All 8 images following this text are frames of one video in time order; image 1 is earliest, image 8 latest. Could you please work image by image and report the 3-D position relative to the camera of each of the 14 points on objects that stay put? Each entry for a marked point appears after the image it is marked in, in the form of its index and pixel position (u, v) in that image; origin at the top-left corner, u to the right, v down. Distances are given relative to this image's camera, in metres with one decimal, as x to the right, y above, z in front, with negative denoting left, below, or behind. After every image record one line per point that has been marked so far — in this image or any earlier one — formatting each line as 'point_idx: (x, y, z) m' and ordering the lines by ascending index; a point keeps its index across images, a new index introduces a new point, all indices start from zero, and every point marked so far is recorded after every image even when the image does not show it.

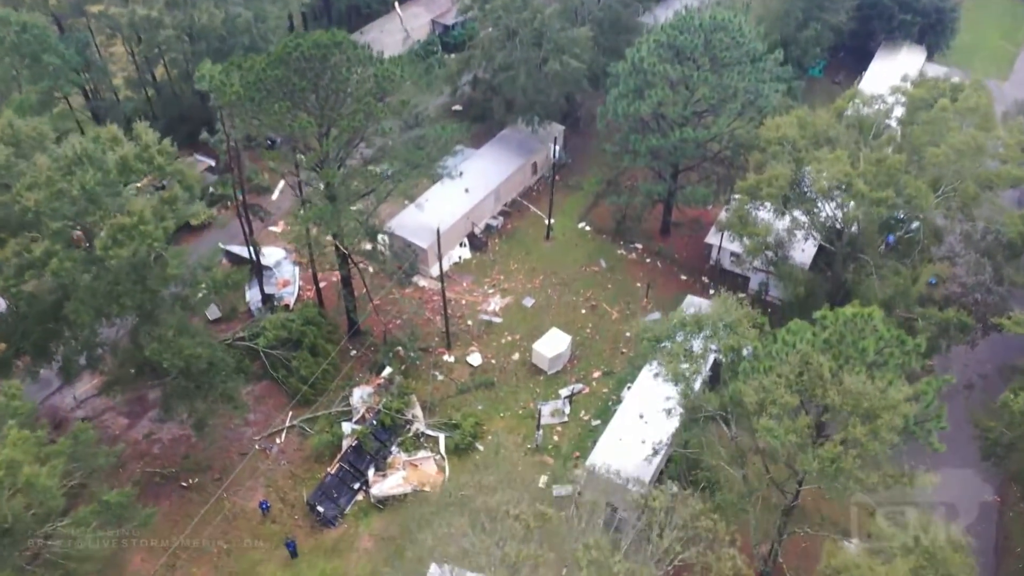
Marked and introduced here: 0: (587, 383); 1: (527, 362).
0: (+1.6, -2.1, +17.5) m
1: (+0.3, -1.6, +17.9) m
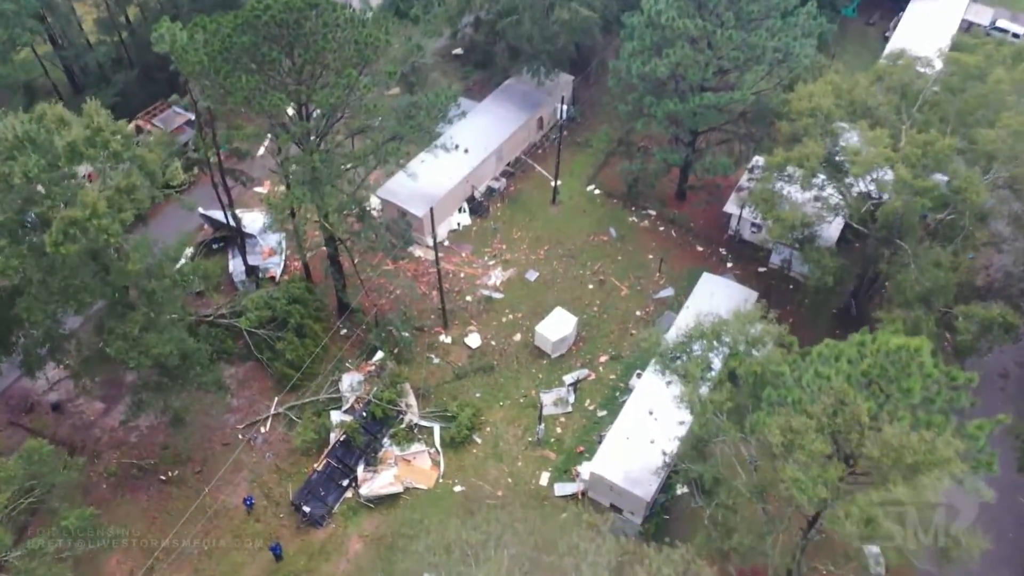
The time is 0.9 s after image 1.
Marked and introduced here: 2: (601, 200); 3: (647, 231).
0: (+1.6, -1.6, +16.4) m
1: (+0.4, -1.1, +16.7) m
2: (+2.1, +2.1, +19.4) m
3: (+3.1, +1.3, +18.8) m
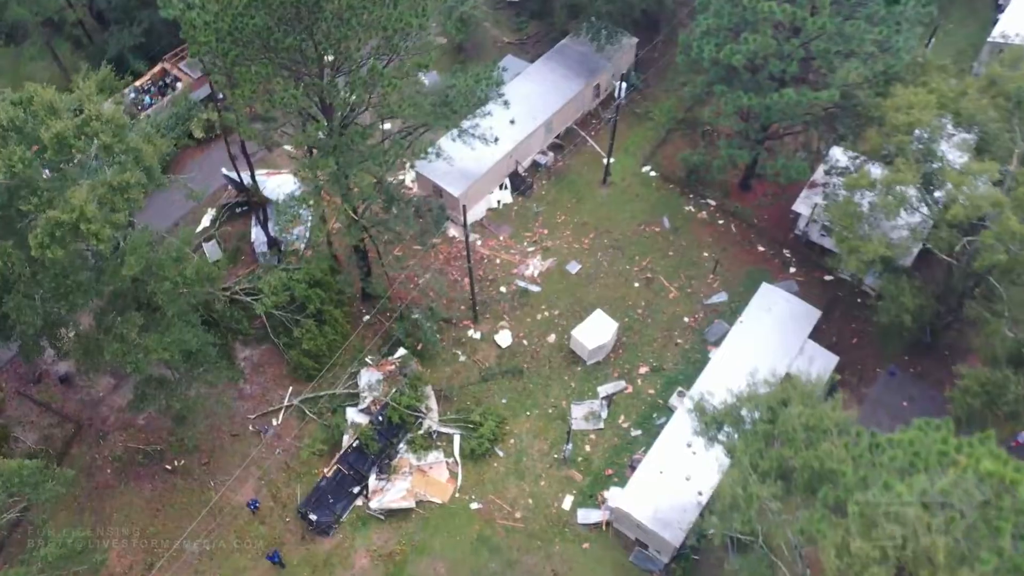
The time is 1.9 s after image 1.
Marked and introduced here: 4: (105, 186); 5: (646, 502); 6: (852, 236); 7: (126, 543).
0: (+2.2, -1.7, +15.1) m
1: (+1.0, -1.1, +15.4) m
2: (+3.1, +2.2, +17.6) m
3: (+3.9, +1.3, +17.1) m
4: (-5.1, +1.2, +10.3) m
5: (+2.1, -3.3, +12.8) m
6: (+5.3, +0.8, +12.9) m
7: (-6.3, -4.1, +13.5) m
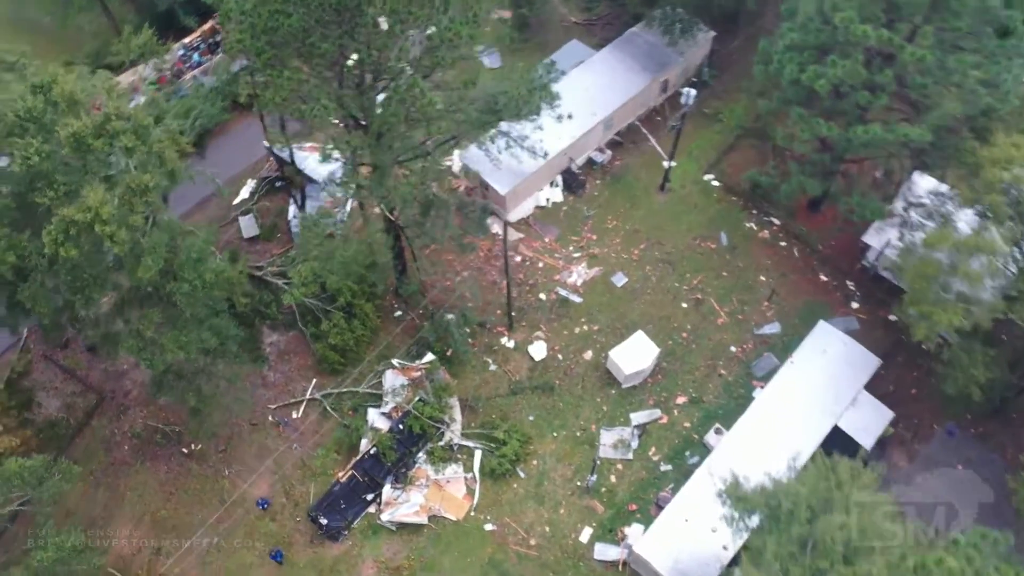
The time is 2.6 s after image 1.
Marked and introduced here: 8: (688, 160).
0: (+2.6, -2.1, +14.3) m
1: (+1.6, -1.4, +14.7) m
2: (+4.1, +1.9, +16.5) m
3: (+4.8, +0.8, +15.9) m
4: (-4.5, +1.2, +9.7) m
5: (+2.3, -3.9, +12.2) m
6: (+5.9, -0.1, +11.8) m
7: (-6.1, -3.8, +13.4) m
8: (+3.6, +2.6, +16.9) m
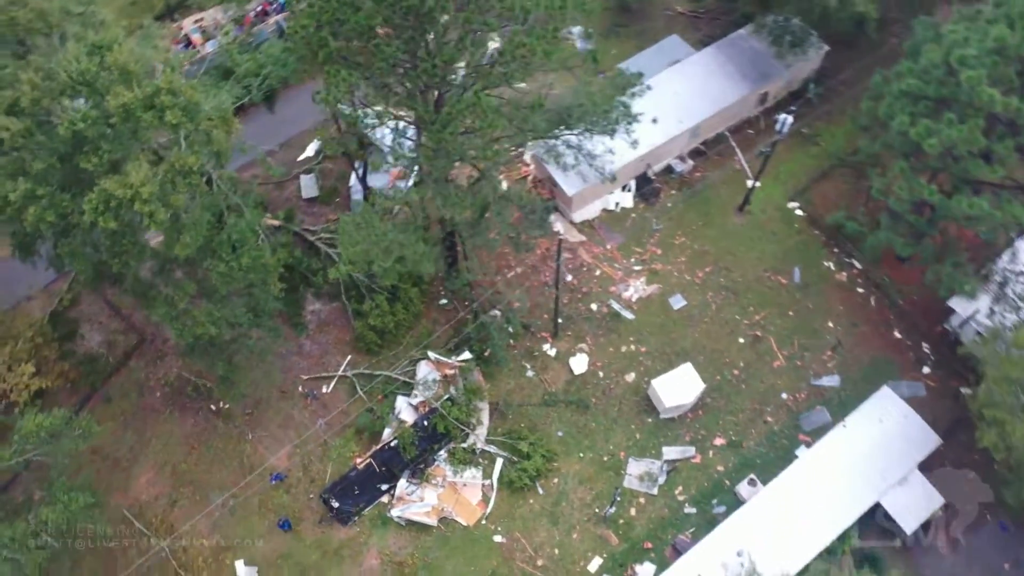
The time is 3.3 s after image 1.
0: (+3.1, -2.7, +13.6) m
1: (+2.2, -1.7, +14.0) m
2: (+5.3, +1.2, +15.4) m
3: (+5.9, 0.0, +14.8) m
4: (-3.9, +1.4, +9.4) m
5: (+2.3, -4.5, +11.7) m
6: (+6.4, -1.3, +10.7) m
7: (-5.8, -3.0, +13.5) m
8: (+5.0, +2.0, +15.8) m
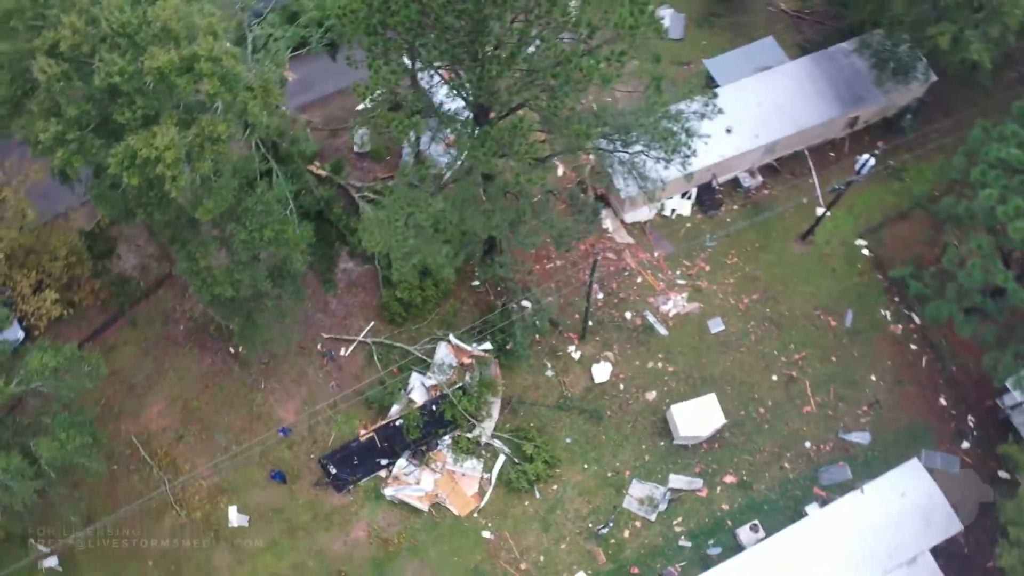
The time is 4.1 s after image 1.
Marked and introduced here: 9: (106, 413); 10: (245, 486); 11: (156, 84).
0: (+3.1, -3.2, +13.2) m
1: (+2.4, -2.0, +13.6) m
2: (+6.1, +0.4, +14.4) m
3: (+6.4, -0.9, +14.0) m
4: (-3.4, +1.7, +9.1) m
5: (+1.9, -4.9, +11.5) m
6: (+6.3, -2.6, +9.9) m
7: (-5.7, -1.9, +13.7) m
8: (+5.9, +1.3, +14.7) m
9: (-6.7, -2.1, +13.7) m
10: (-4.3, -3.2, +13.2) m
11: (-3.8, +2.2, +8.7) m
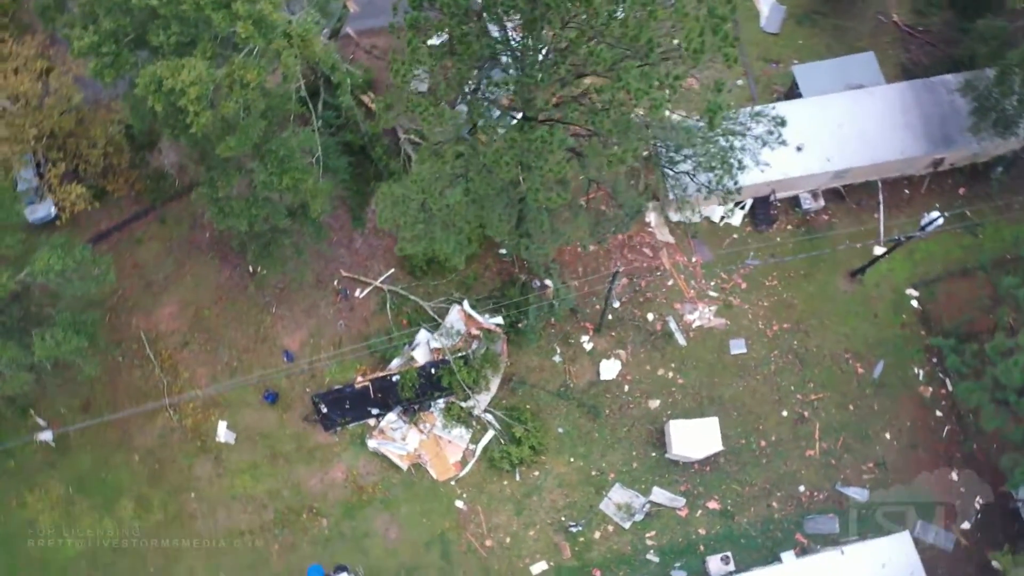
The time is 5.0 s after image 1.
0: (+2.8, -3.4, +12.9) m
1: (+2.3, -2.1, +13.2) m
2: (+6.5, -0.5, +13.6) m
3: (+6.5, -1.8, +13.3) m
4: (-3.0, +2.3, +8.7) m
5: (+1.0, -5.0, +11.5) m
6: (+5.7, -3.9, +9.5) m
7: (-5.6, -0.4, +13.9) m
8: (+6.5, +0.5, +13.8) m
9: (-6.5, -0.3, +13.9) m
10: (-4.4, -1.9, +13.4) m
11: (-3.2, +2.8, +8.4) m
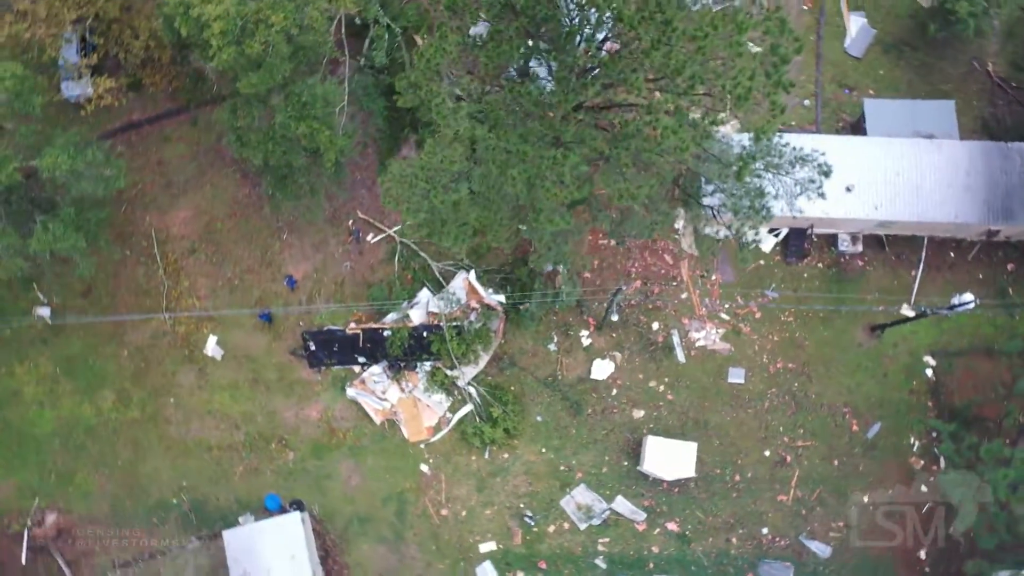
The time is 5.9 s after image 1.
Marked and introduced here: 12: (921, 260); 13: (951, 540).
0: (+2.1, -3.6, +12.9) m
1: (+2.0, -2.3, +13.0) m
2: (+6.4, -1.5, +13.0) m
3: (+6.1, -2.9, +12.9) m
4: (-2.5, +2.8, +8.3) m
5: (0.0, -5.0, +11.7) m
6: (+4.7, -5.0, +9.3) m
7: (-5.3, +1.2, +13.8) m
8: (+6.7, -0.6, +13.2) m
9: (-6.3, +1.5, +13.9) m
10: (-4.6, -0.6, +13.5) m
11: (-2.7, +3.3, +8.0) m
12: (+6.6, +0.4, +13.4) m
13: (+6.7, -3.8, +12.7) m
